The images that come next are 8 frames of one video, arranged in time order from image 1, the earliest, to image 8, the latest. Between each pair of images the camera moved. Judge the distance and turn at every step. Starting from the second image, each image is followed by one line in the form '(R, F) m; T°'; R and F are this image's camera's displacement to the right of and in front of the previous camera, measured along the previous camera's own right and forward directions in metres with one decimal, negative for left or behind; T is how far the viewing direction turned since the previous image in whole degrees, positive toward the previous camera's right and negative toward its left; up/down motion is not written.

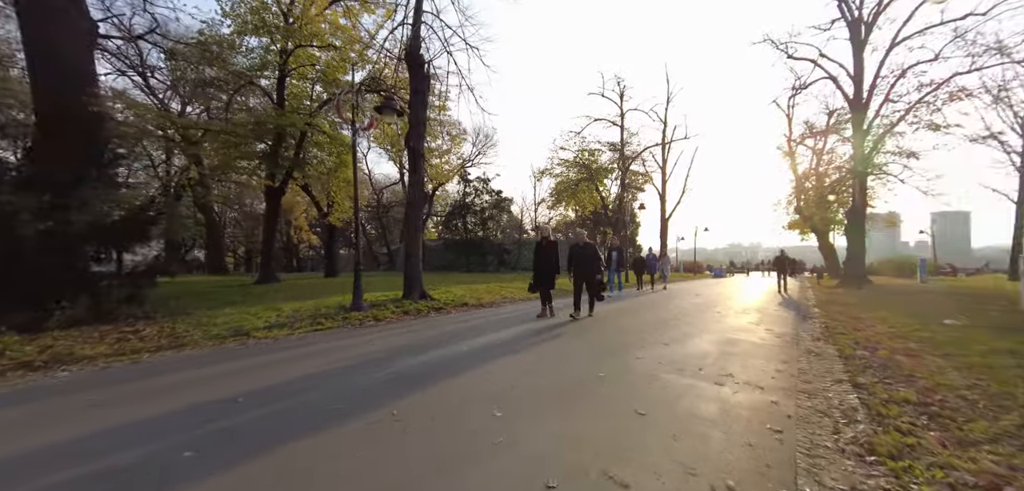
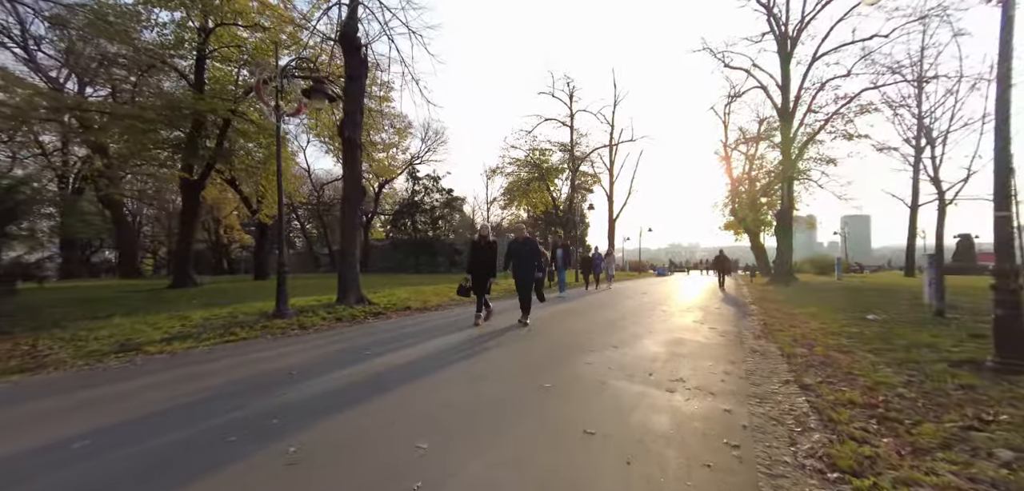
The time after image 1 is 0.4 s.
(+0.2, +0.6) m; +7°
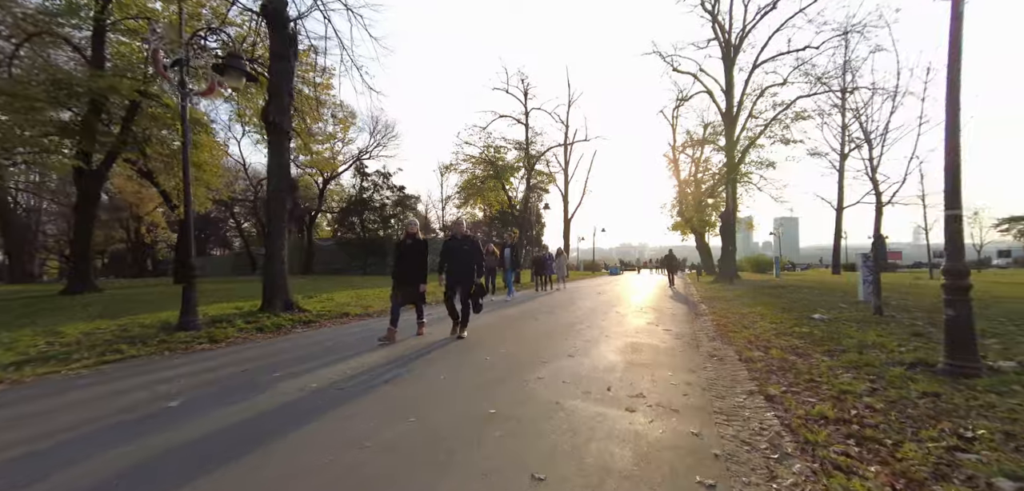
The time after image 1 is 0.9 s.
(+0.2, +0.7) m; +7°
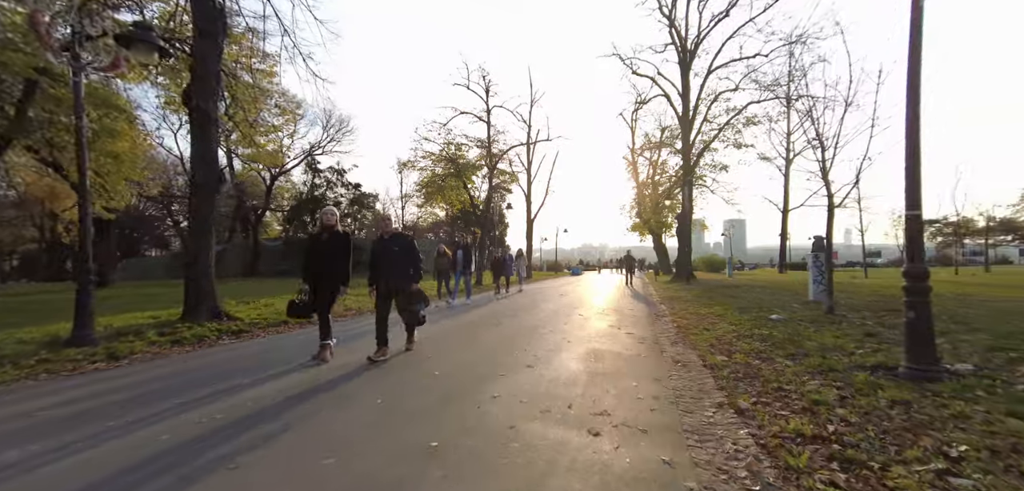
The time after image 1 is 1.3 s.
(+0.1, +0.5) m; +6°
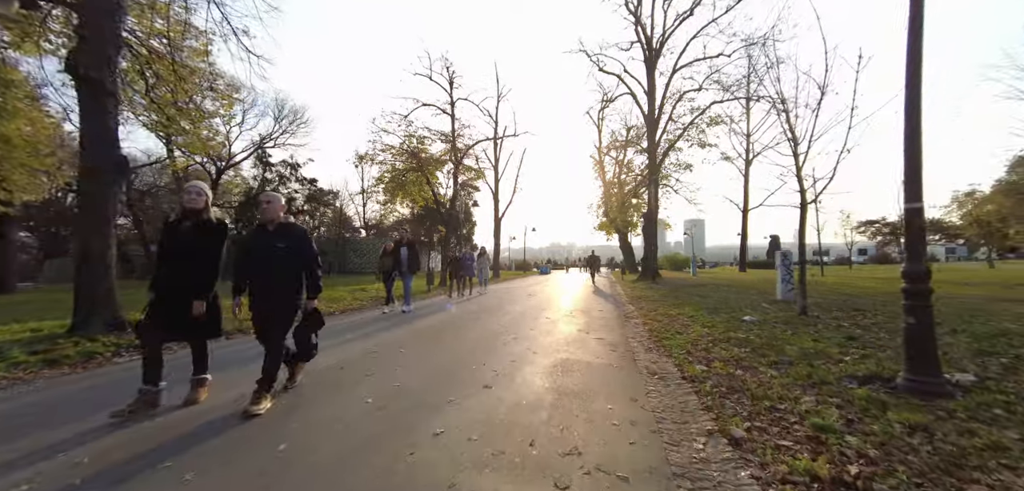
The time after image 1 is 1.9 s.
(+0.2, +0.8) m; +5°
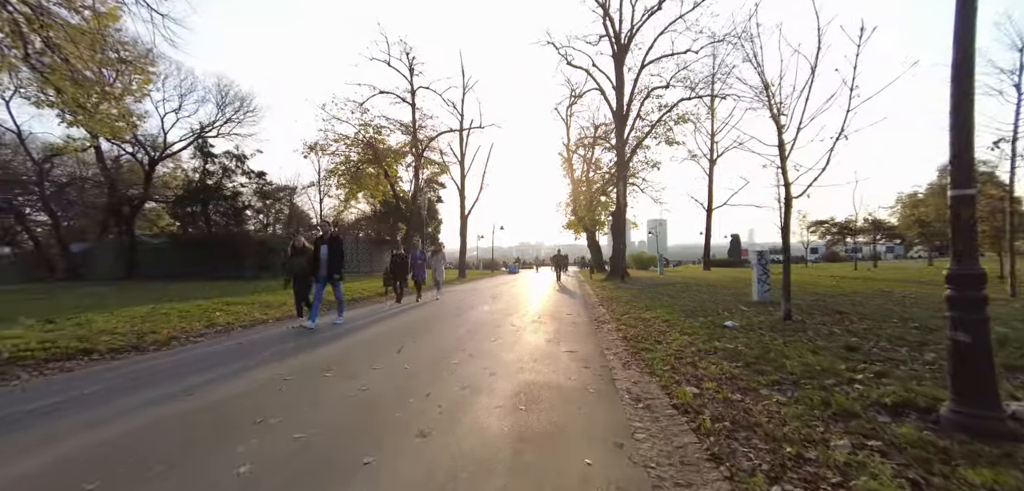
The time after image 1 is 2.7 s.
(+0.2, +1.1) m; +5°
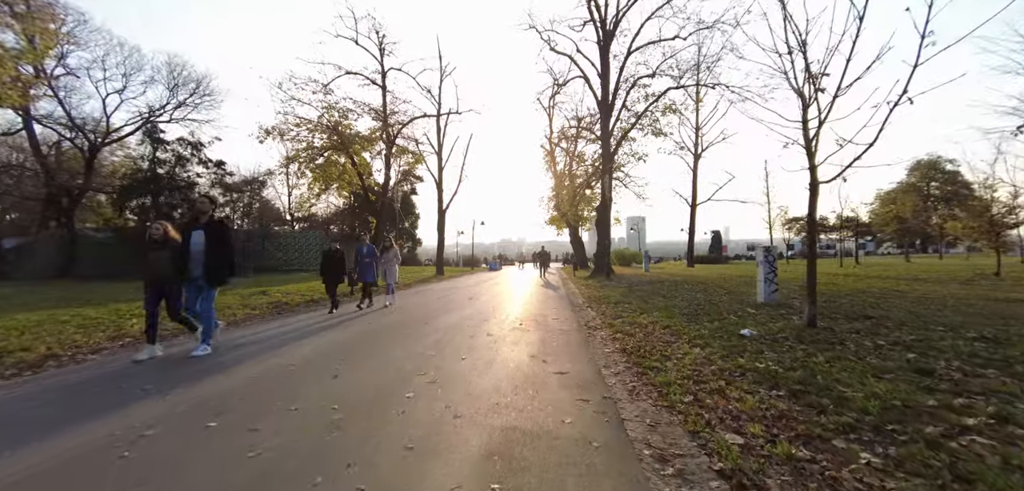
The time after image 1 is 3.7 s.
(+0.1, +1.4) m; +3°
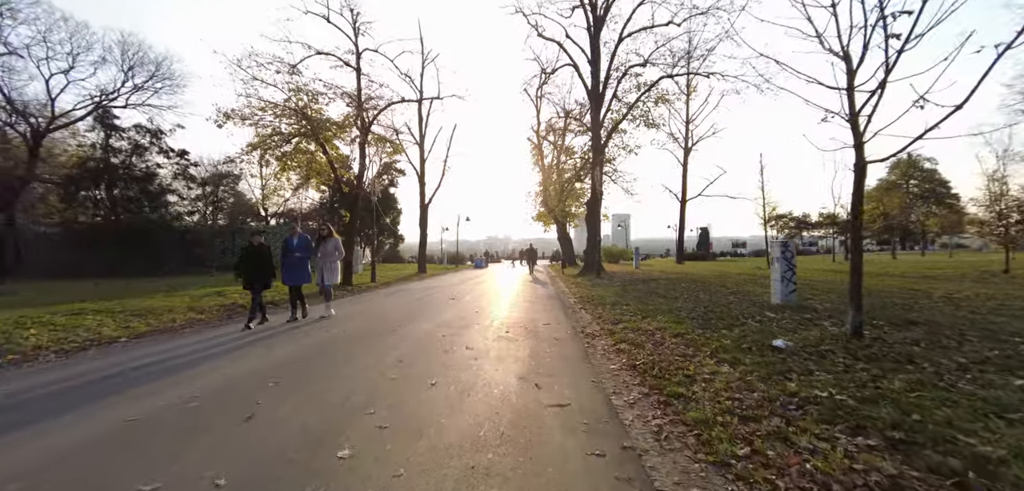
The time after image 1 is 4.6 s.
(0.0, +1.3) m; +2°
